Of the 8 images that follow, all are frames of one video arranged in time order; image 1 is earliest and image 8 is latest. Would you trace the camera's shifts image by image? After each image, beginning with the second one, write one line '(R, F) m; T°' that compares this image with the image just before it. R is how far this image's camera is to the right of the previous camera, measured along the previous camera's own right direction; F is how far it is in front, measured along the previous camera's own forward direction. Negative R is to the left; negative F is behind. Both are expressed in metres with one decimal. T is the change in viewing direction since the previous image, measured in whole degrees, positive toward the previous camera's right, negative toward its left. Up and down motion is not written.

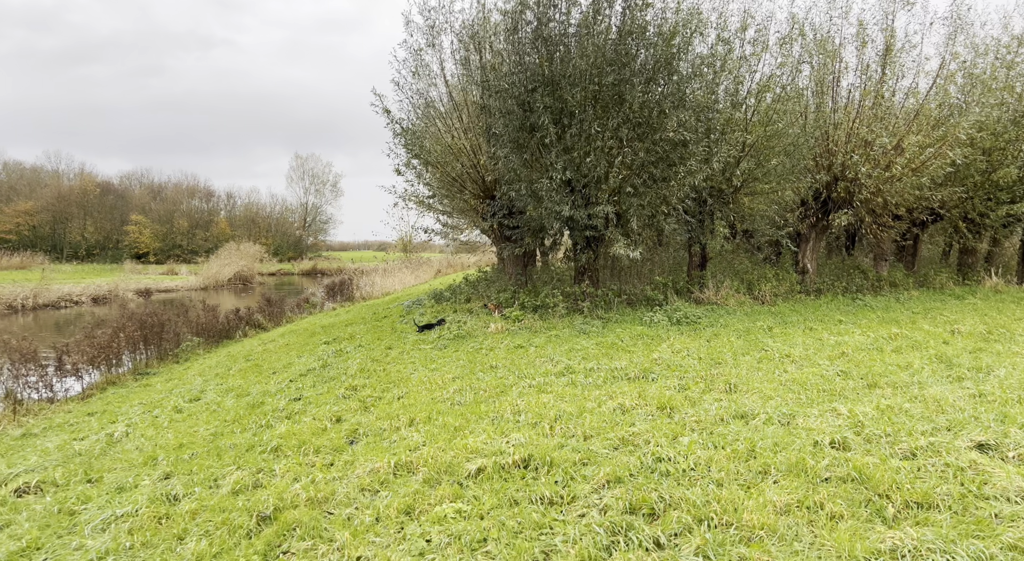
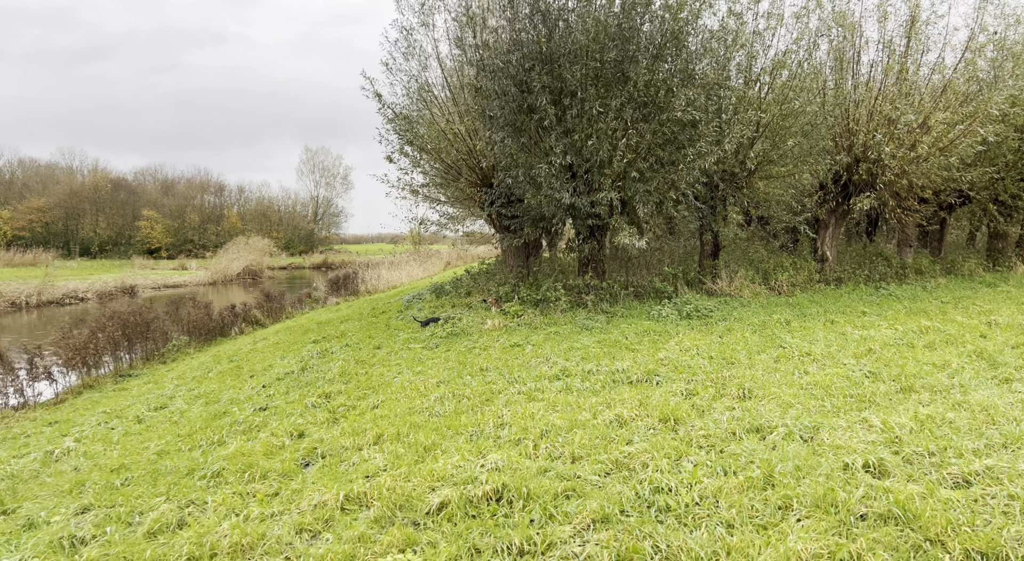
(+0.3, +0.9) m; -1°
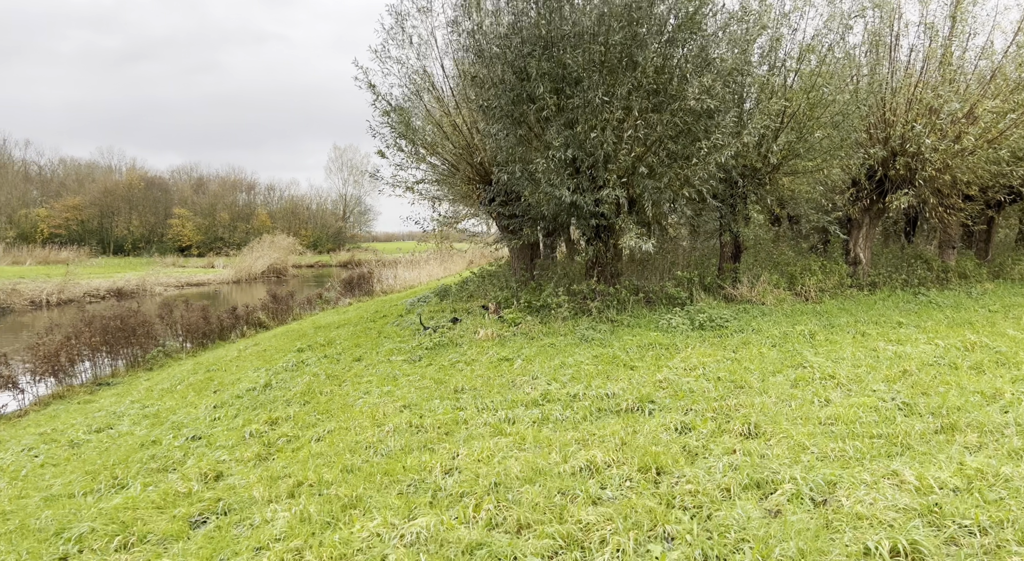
(+0.6, +1.1) m; -3°
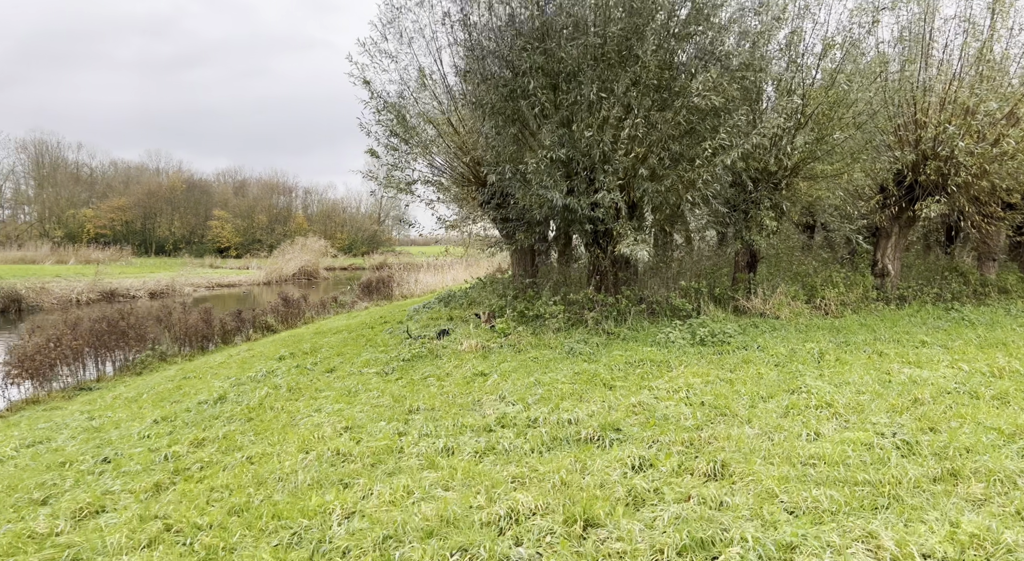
(+0.8, +0.7) m; -3°
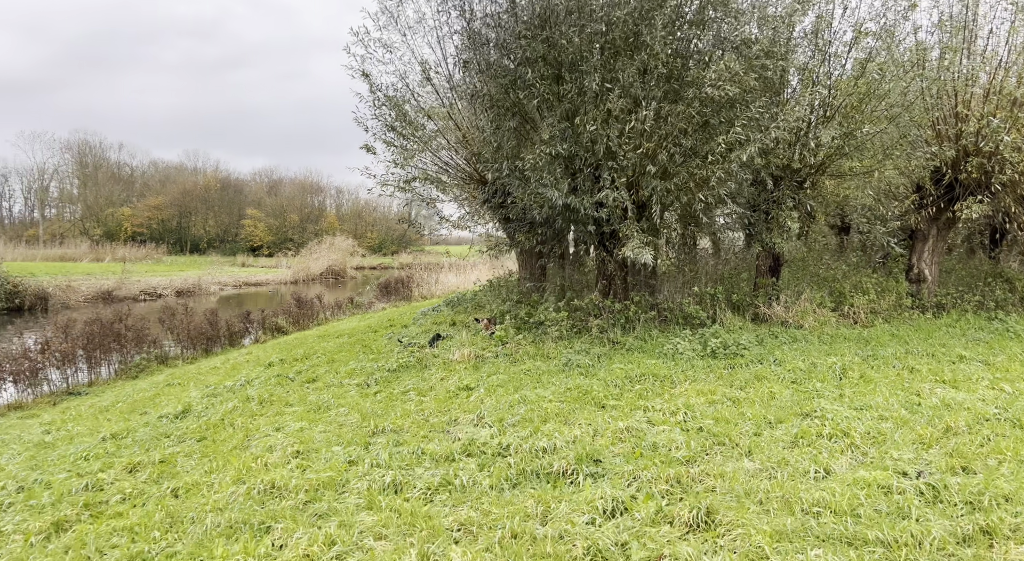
(+0.5, +0.7) m; -3°
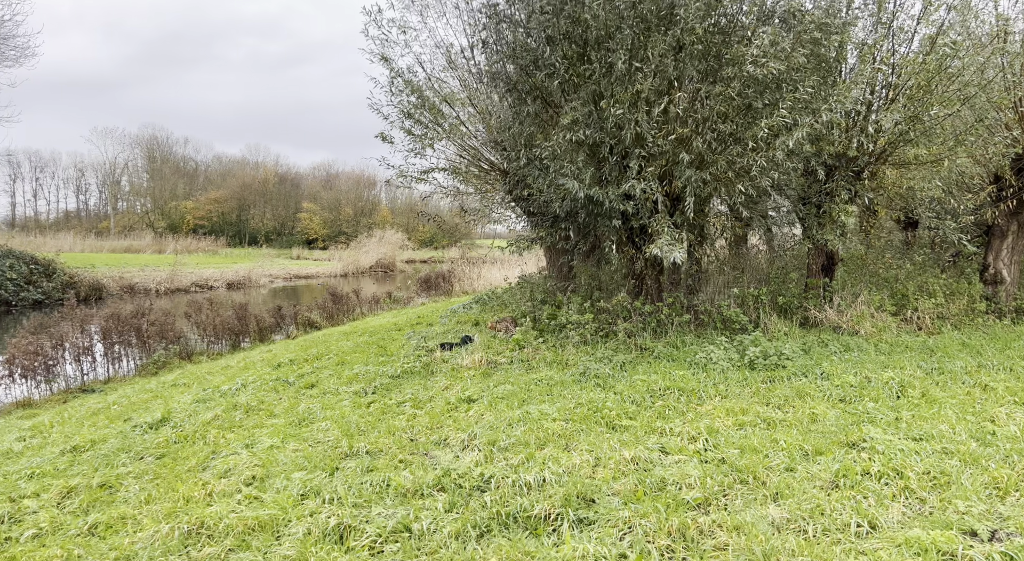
(+0.5, +0.9) m; -4°
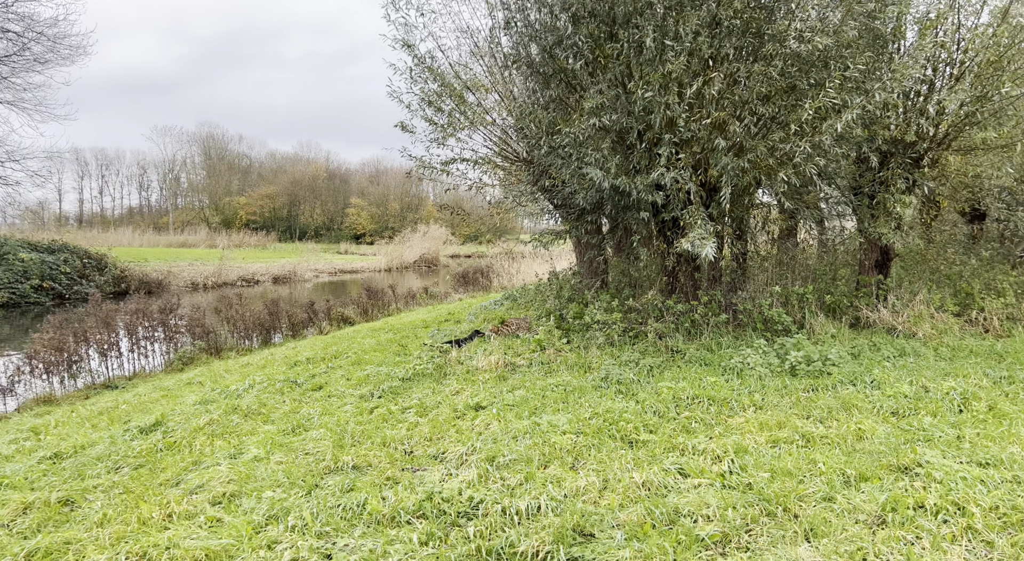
(+0.4, +0.6) m; -4°
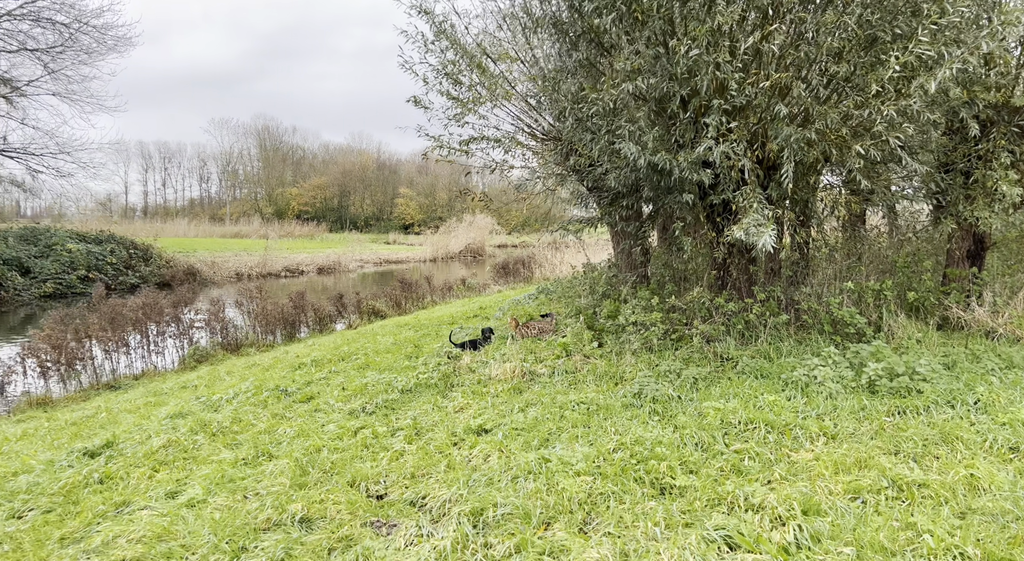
(+0.4, +1.3) m; -4°
